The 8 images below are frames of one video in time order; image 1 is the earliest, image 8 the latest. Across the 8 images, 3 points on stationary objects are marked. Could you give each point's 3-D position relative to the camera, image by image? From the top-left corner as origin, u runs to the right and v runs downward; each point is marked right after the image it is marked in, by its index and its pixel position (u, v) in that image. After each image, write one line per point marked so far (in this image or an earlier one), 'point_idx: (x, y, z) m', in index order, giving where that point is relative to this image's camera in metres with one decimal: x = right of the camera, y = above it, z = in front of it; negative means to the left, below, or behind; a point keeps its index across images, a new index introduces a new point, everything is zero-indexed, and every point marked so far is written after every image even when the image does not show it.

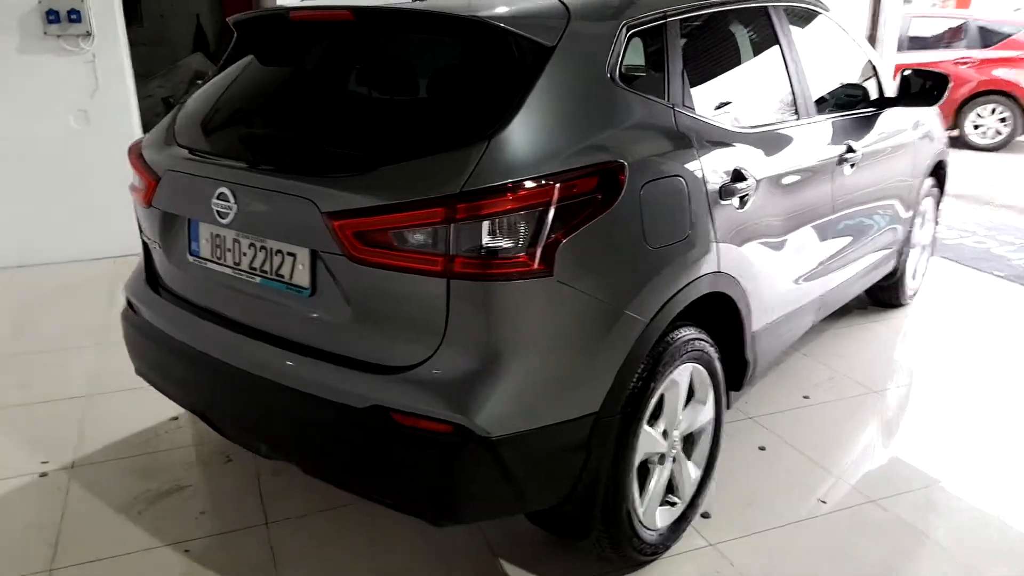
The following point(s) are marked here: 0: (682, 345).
0: (+0.4, -0.1, +1.8) m
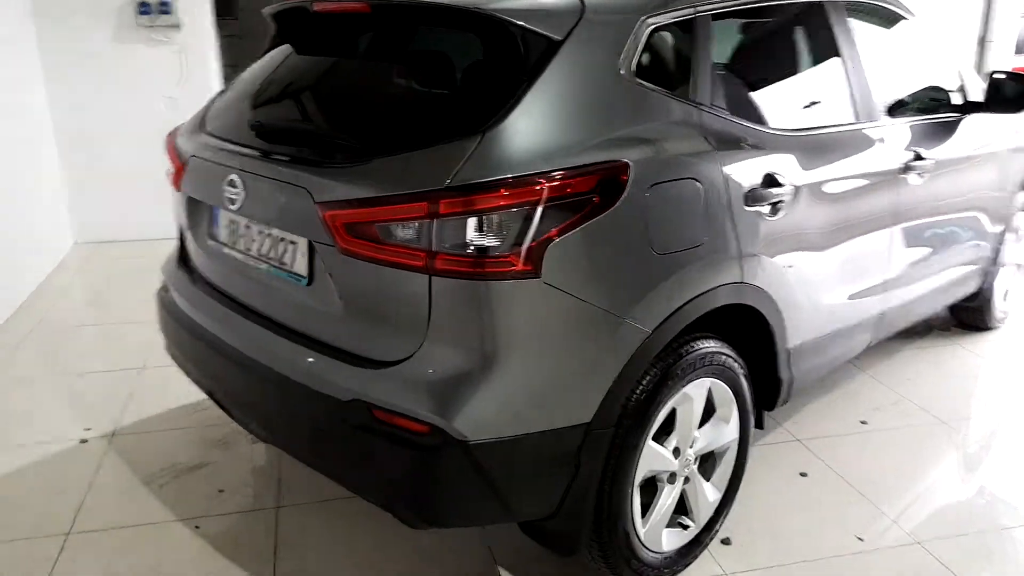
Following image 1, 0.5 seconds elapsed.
0: (+0.4, -0.2, +1.7) m
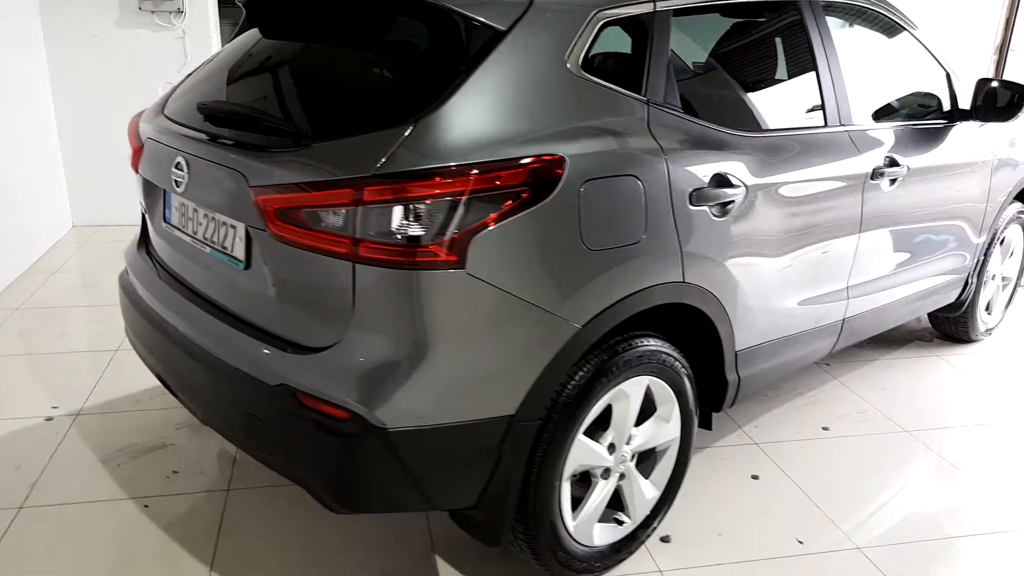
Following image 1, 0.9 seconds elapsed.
0: (+0.3, -0.2, +1.7) m
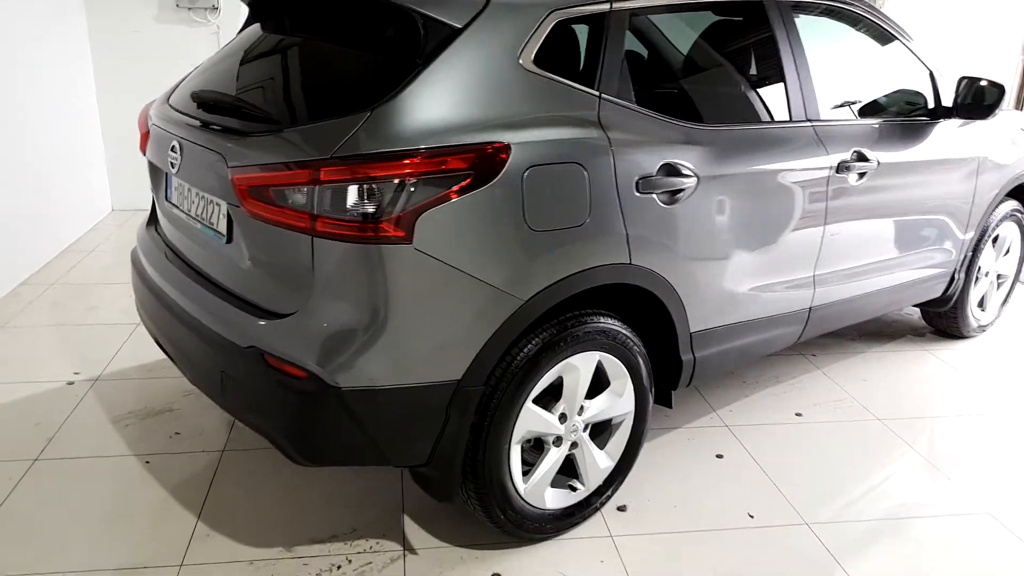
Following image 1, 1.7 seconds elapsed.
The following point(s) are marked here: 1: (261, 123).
0: (+0.2, -0.1, +1.9) m
1: (-0.5, +0.4, +1.7) m
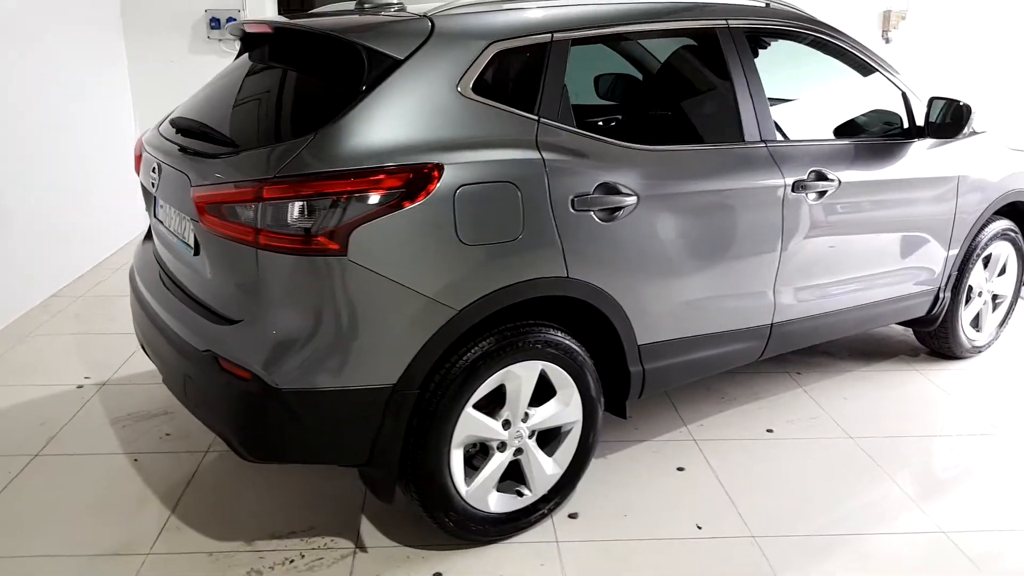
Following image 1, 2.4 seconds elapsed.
0: (0.0, -0.1, +2.0) m
1: (-0.6, +0.4, +1.8) m
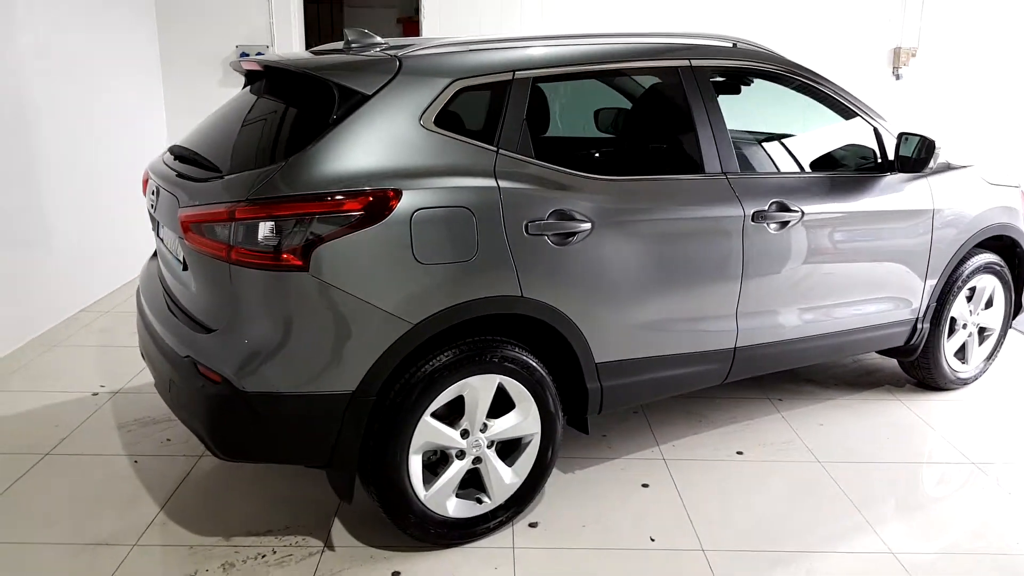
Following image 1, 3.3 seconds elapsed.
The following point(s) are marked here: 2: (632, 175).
0: (-0.1, -0.2, +2.1) m
1: (-0.7, +0.3, +2.0) m
2: (+0.4, +0.3, +2.3) m
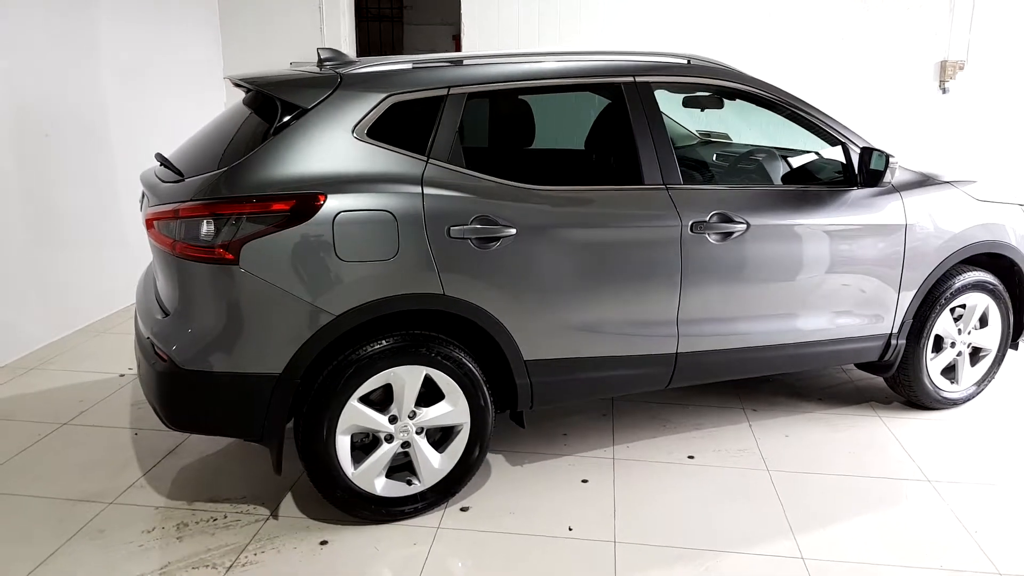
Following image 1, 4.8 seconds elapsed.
0: (-0.3, -0.2, +2.3) m
1: (-0.9, +0.4, +2.3) m
2: (+0.2, +0.3, +2.5) m
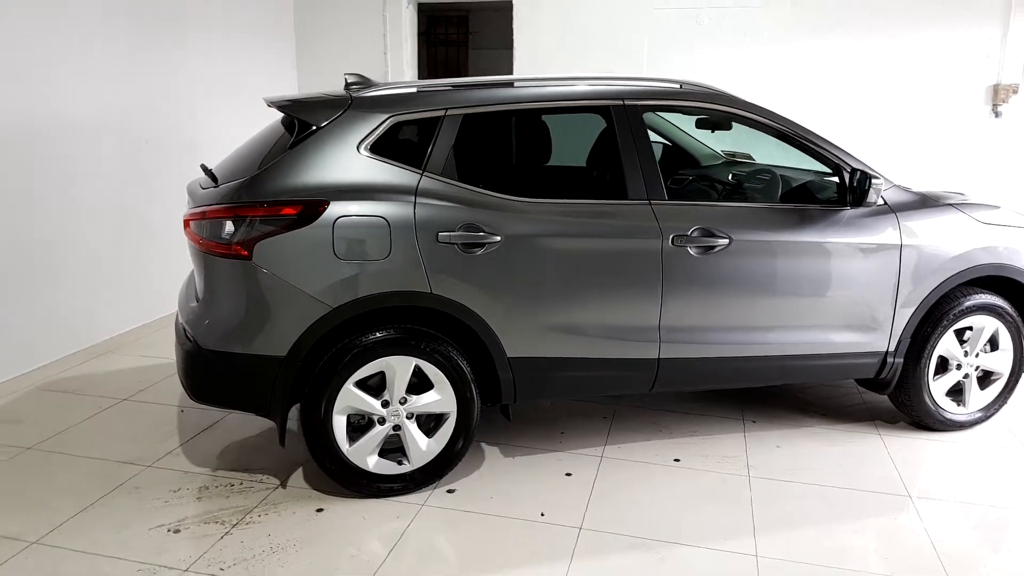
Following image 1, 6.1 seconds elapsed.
0: (-0.4, -0.2, +2.5) m
1: (-1.0, +0.4, +2.6) m
2: (+0.2, +0.3, +2.7) m
